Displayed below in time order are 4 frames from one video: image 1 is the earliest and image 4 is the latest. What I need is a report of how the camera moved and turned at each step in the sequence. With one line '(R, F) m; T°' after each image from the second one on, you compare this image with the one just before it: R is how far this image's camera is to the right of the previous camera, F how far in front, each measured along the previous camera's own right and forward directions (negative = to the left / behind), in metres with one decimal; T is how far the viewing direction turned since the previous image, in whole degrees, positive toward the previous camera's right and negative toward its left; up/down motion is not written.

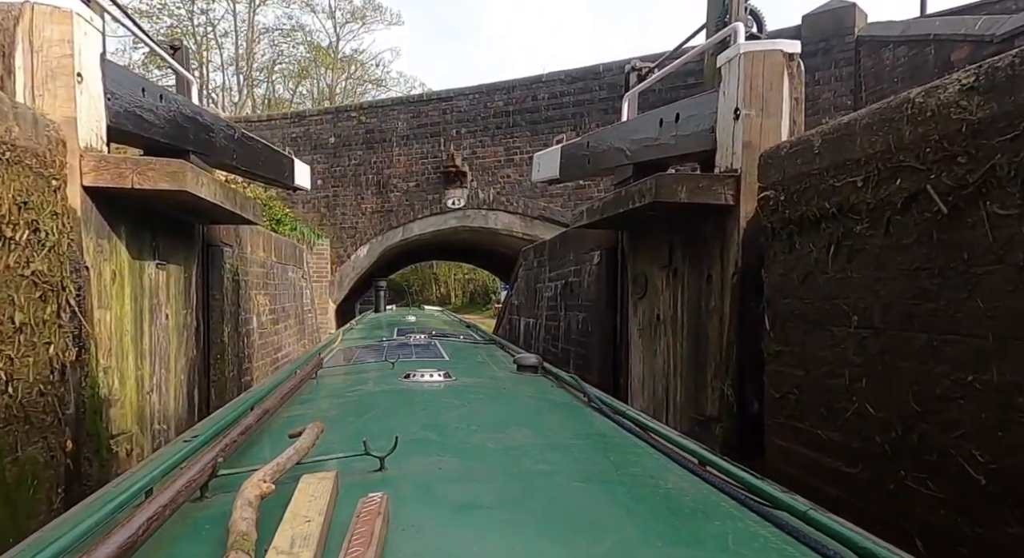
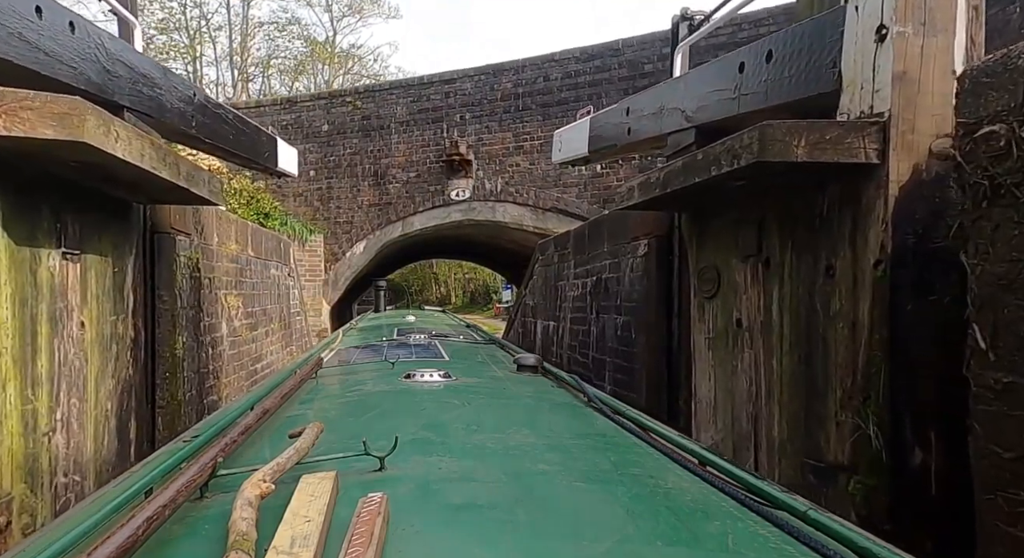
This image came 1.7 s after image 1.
(-0.2, +0.9) m; 0°
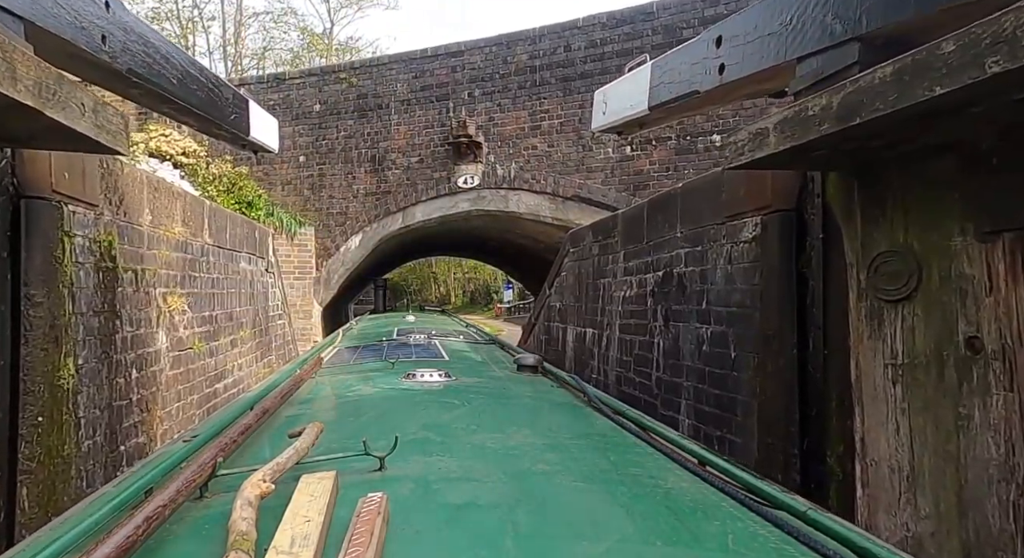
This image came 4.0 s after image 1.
(-0.2, +1.2) m; 0°
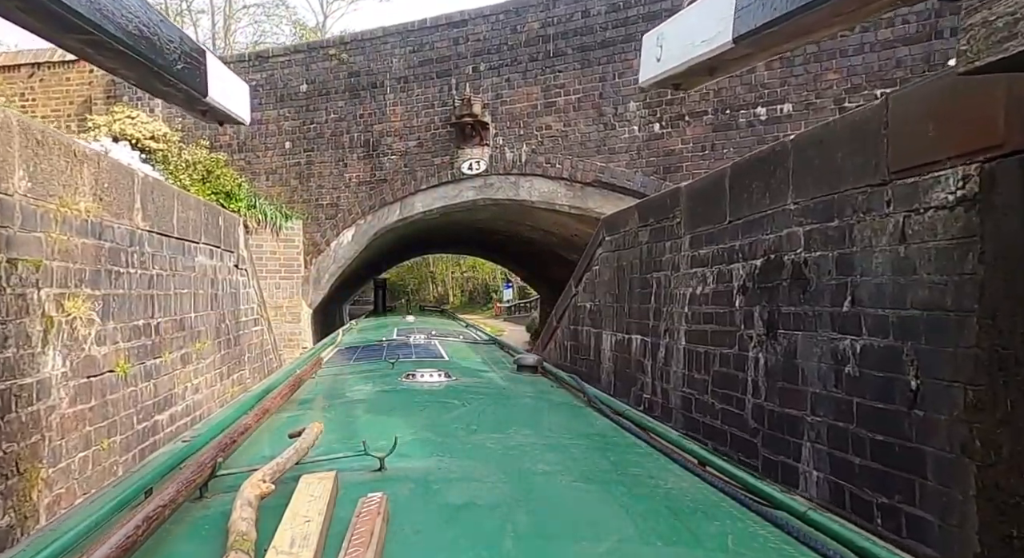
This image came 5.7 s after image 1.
(-0.2, +1.0) m; 0°
